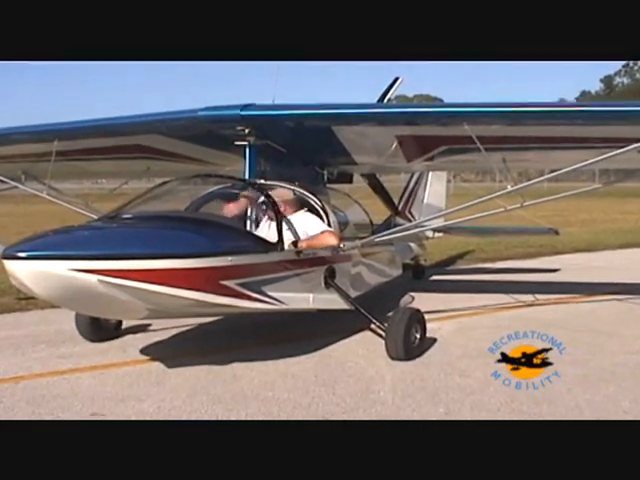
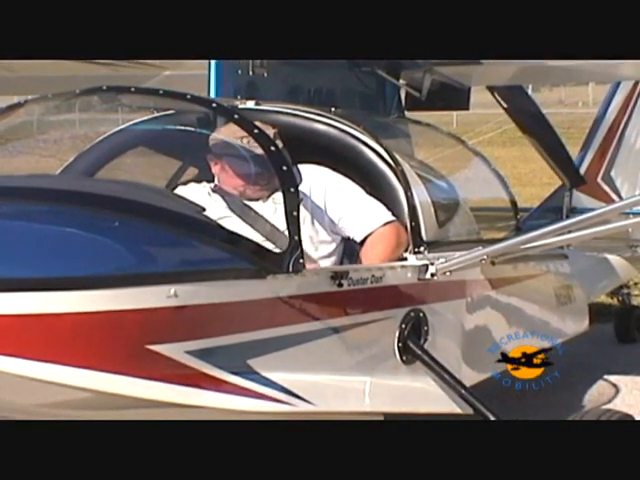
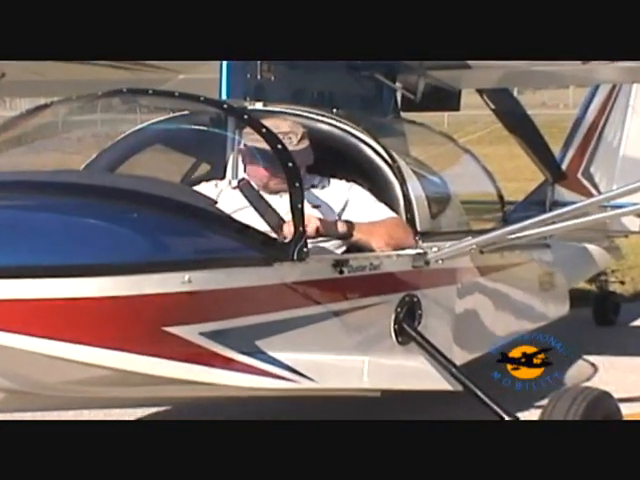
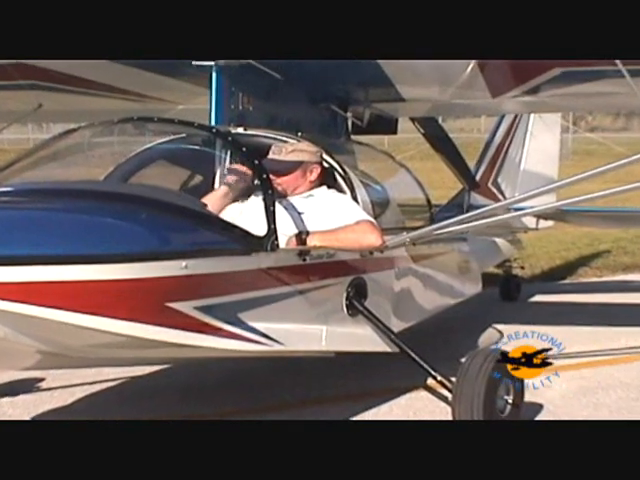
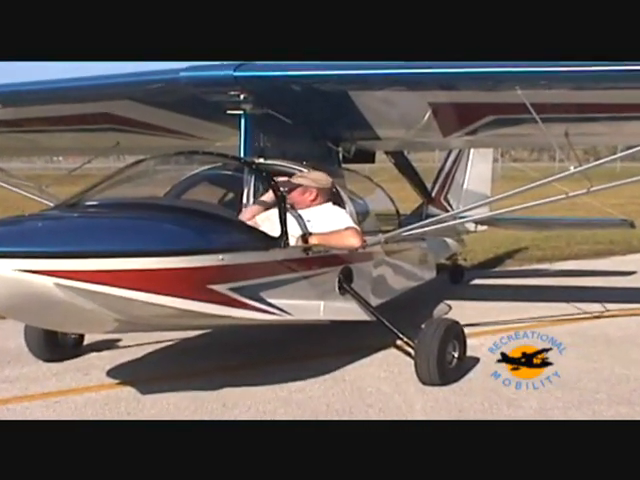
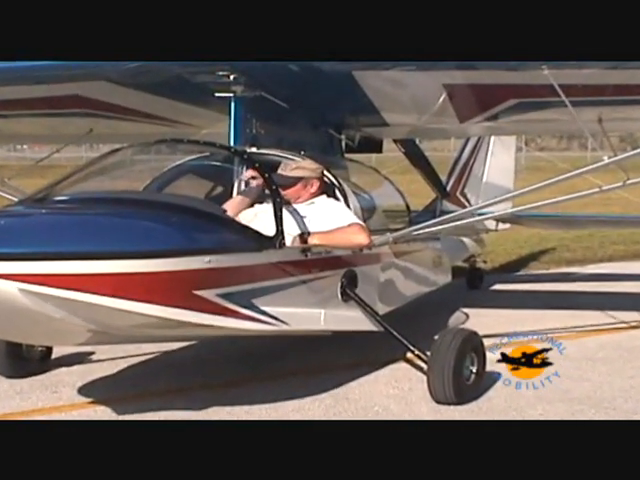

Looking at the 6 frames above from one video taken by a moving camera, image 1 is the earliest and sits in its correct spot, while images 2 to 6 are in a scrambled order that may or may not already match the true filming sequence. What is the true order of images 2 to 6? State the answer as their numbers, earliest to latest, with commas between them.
5, 6, 4, 3, 2
